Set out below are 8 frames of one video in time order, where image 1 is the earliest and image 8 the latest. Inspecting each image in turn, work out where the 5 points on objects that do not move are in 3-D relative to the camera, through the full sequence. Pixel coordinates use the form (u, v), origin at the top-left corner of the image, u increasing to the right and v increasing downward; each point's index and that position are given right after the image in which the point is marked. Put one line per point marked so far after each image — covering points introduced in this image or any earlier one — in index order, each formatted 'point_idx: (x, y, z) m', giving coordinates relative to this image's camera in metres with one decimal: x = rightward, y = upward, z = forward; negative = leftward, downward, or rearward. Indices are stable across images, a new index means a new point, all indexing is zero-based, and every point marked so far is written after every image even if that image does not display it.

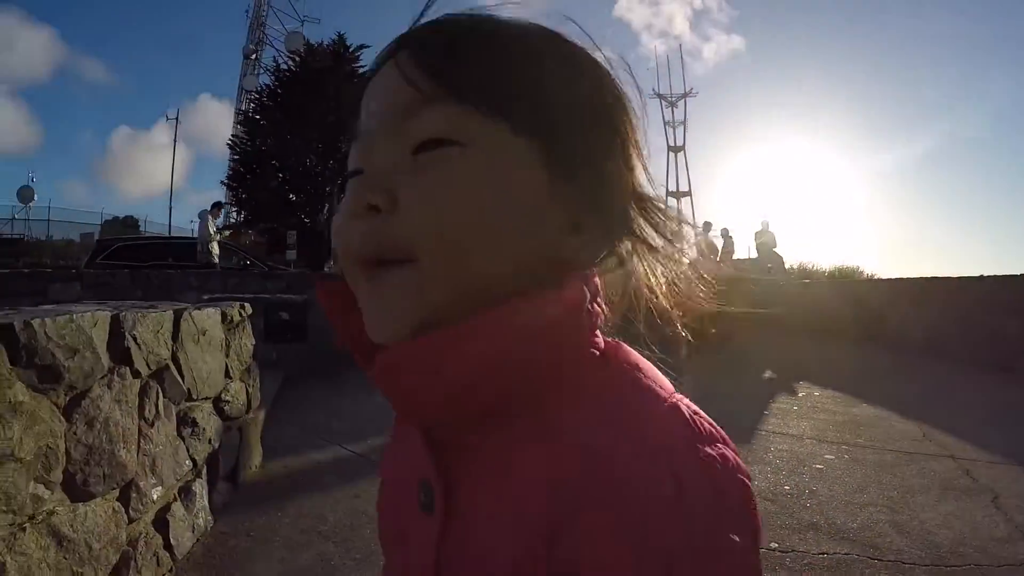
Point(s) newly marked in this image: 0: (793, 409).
0: (+1.6, -0.9, +4.2) m
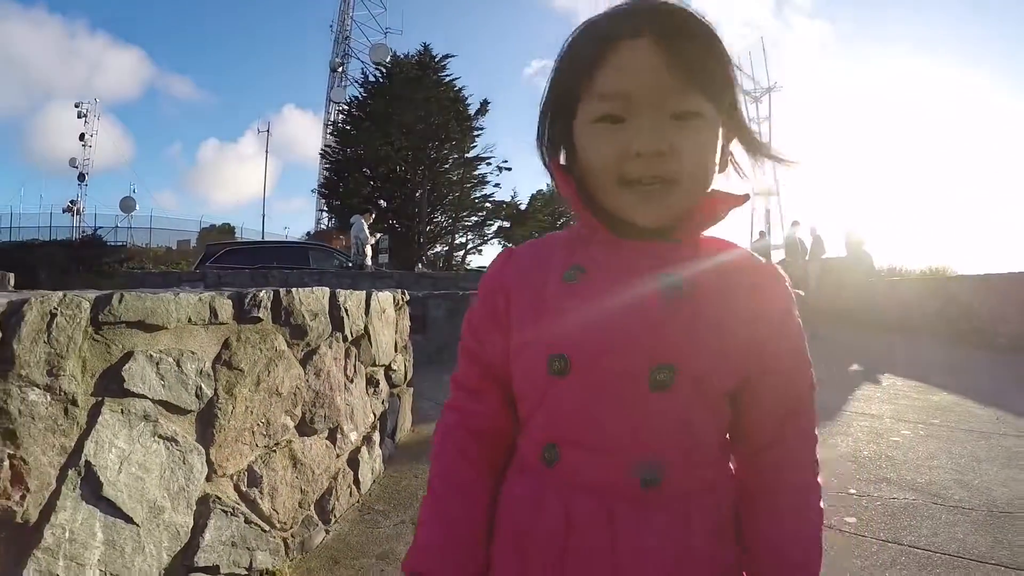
0: (+2.3, -0.8, +4.3) m
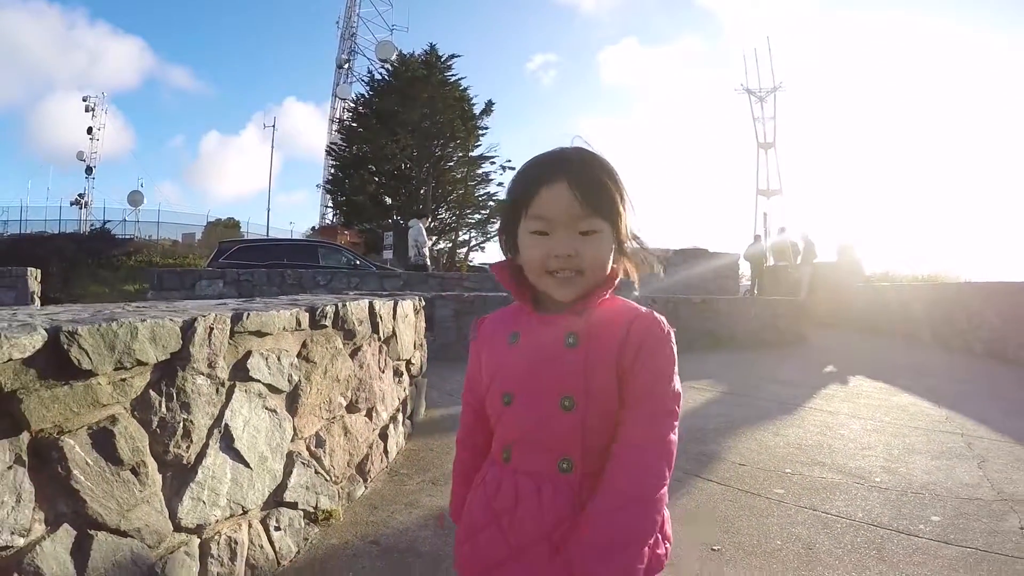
0: (+2.3, -0.9, +4.9) m
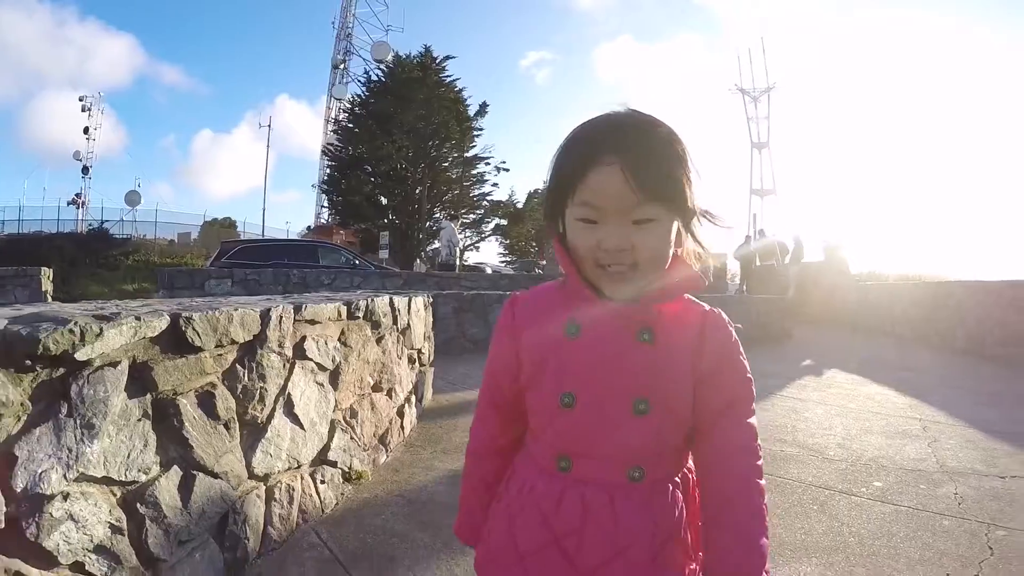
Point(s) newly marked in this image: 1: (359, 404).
0: (+2.3, -0.9, +5.4) m
1: (-0.6, -0.5, +2.8) m
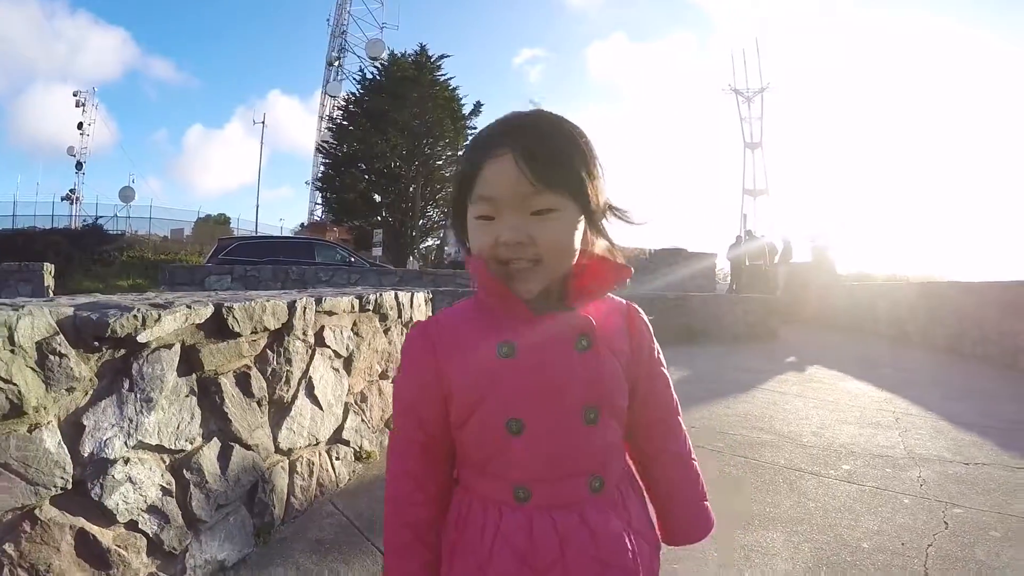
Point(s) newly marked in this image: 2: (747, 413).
0: (+2.2, -0.9, +5.6) m
1: (-0.6, -0.4, +3.0) m
2: (+1.6, -0.8, +4.7) m
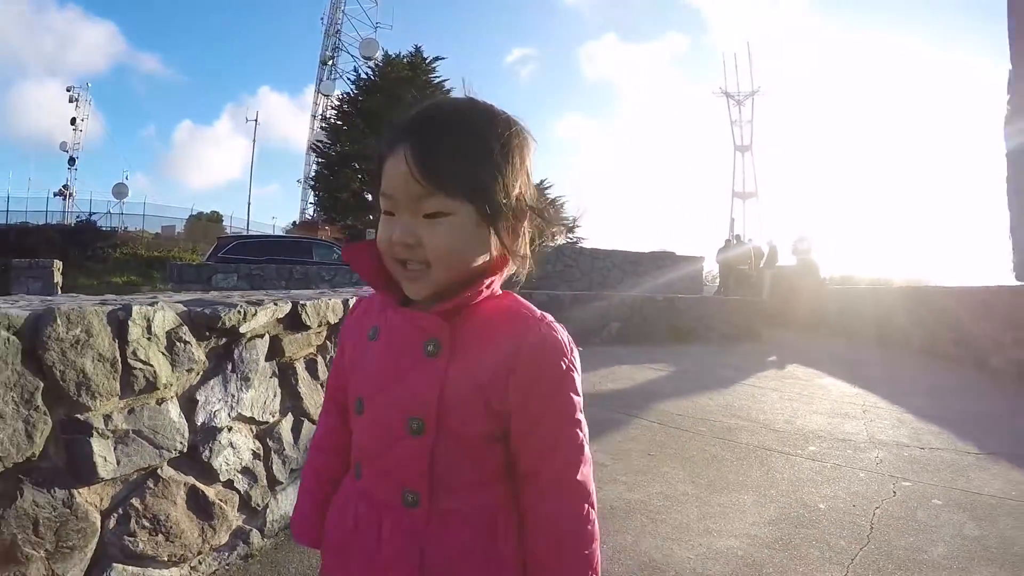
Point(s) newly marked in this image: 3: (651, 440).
0: (+2.2, -0.9, +6.2) m
1: (-0.6, -0.4, +3.5) m
2: (+1.6, -0.9, +5.2) m
3: (+0.8, -0.9, +3.9) m
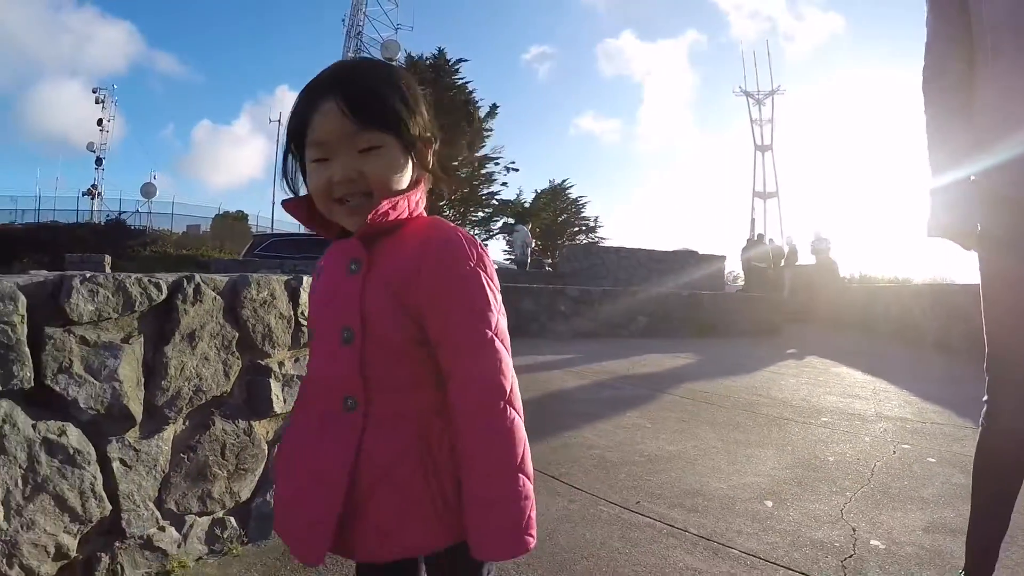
0: (+2.6, -0.8, +6.7) m
1: (-0.2, -0.4, +4.1) m
2: (+2.0, -0.8, +5.7) m
3: (+1.1, -0.8, +4.5) m
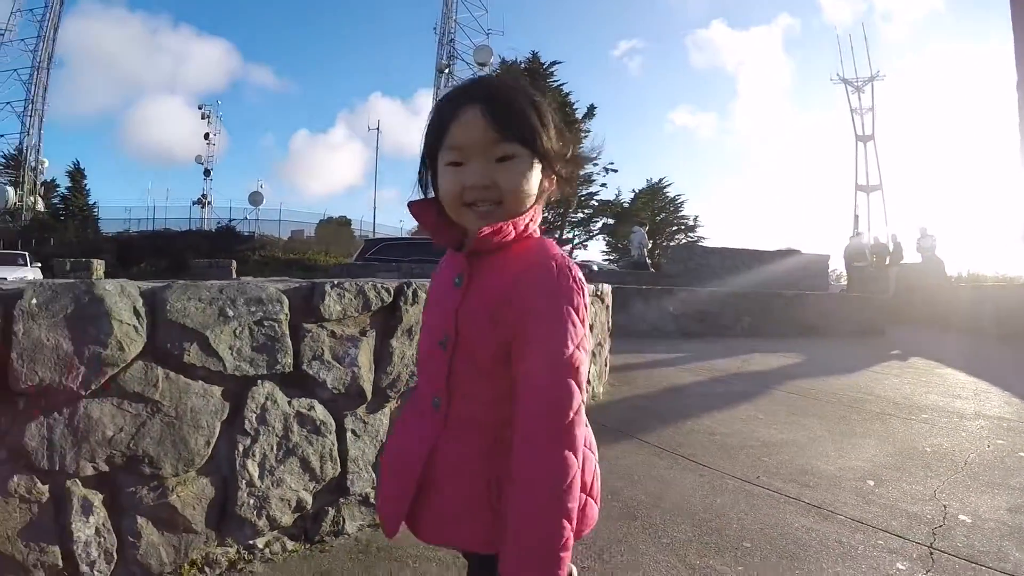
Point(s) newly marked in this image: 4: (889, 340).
0: (+3.8, -0.9, +7.0) m
1: (+0.6, -0.5, +4.8) m
2: (+3.1, -0.9, +6.1) m
3: (+2.0, -0.9, +5.0) m
4: (+6.3, -0.9, +11.4) m
